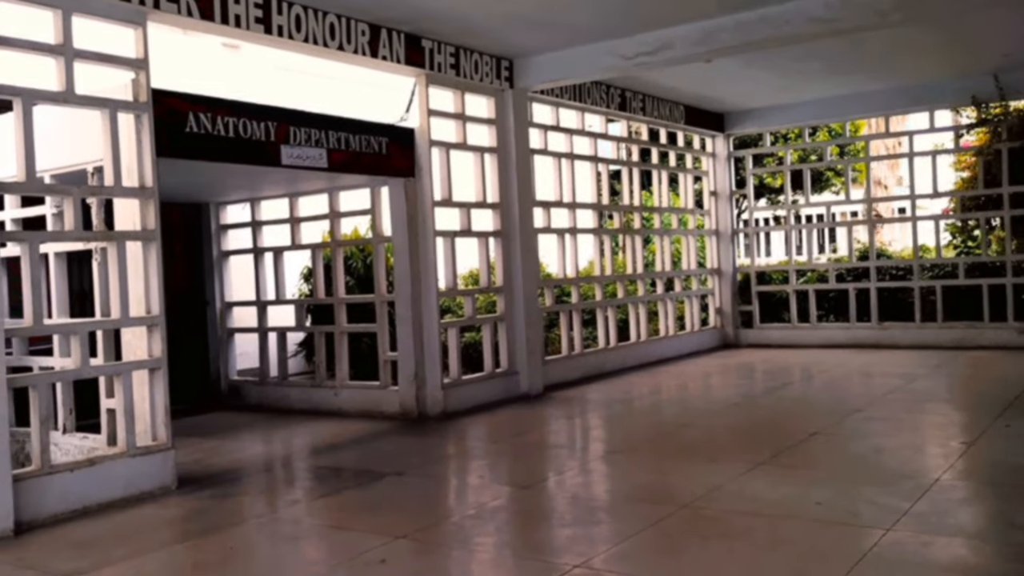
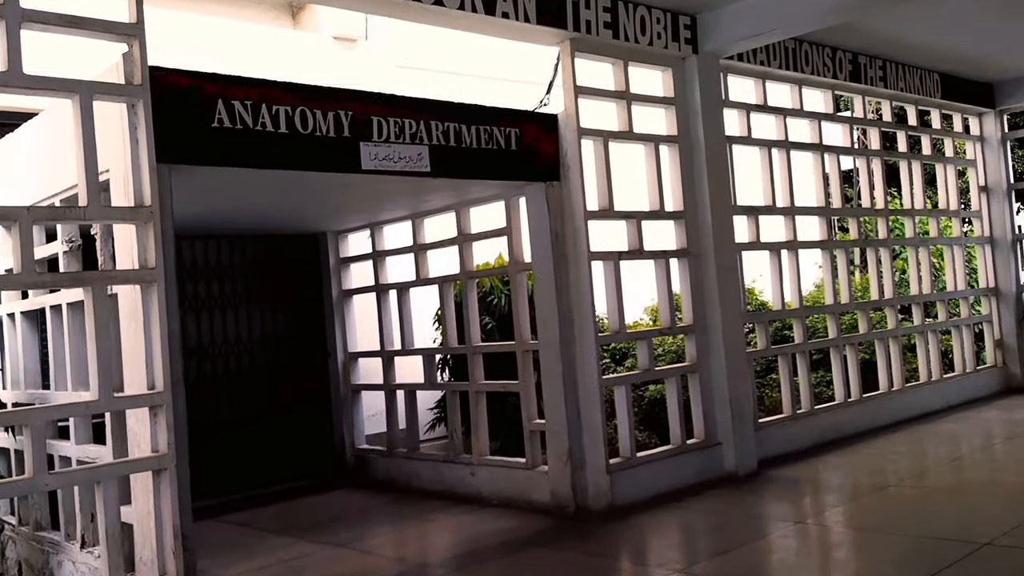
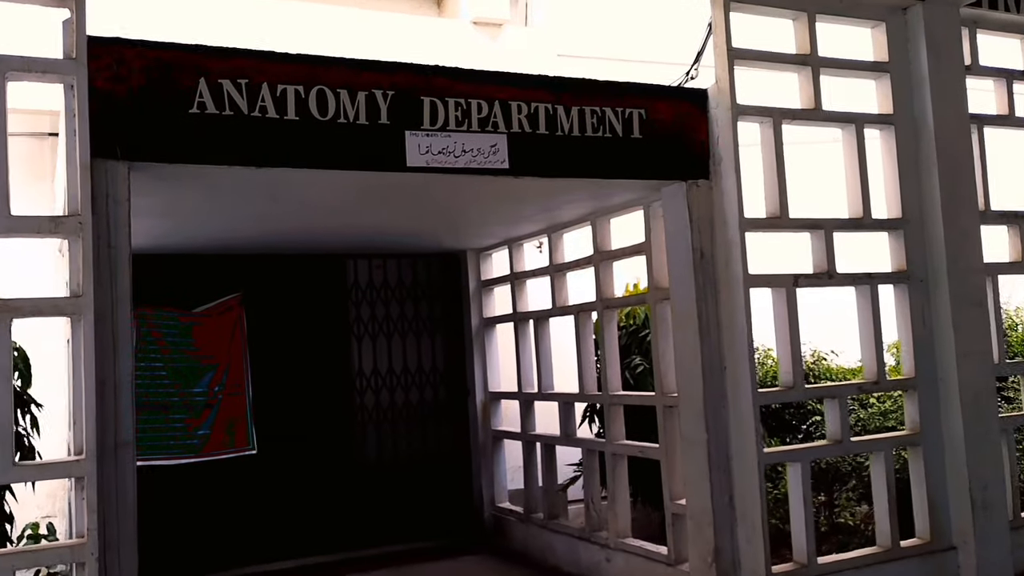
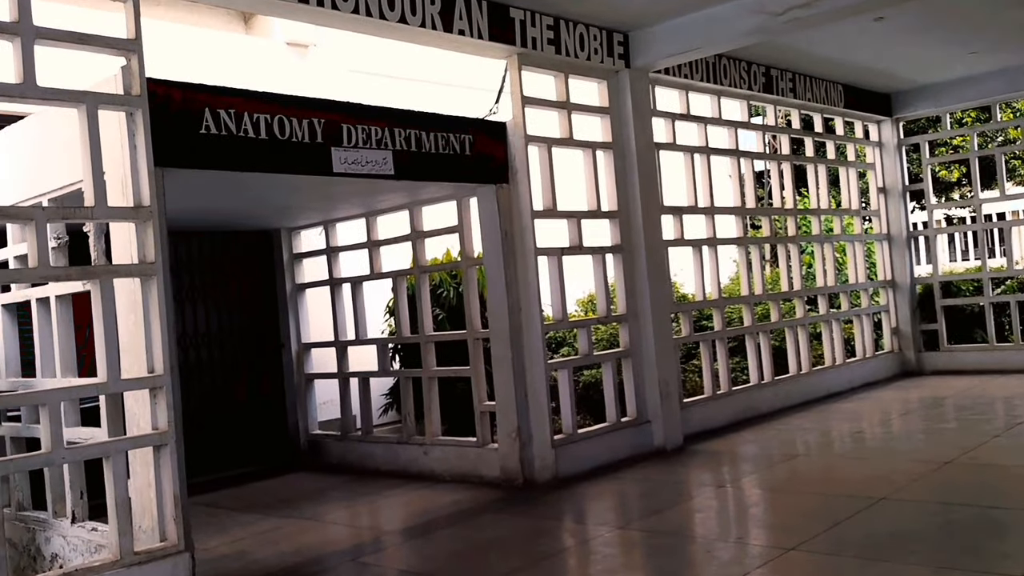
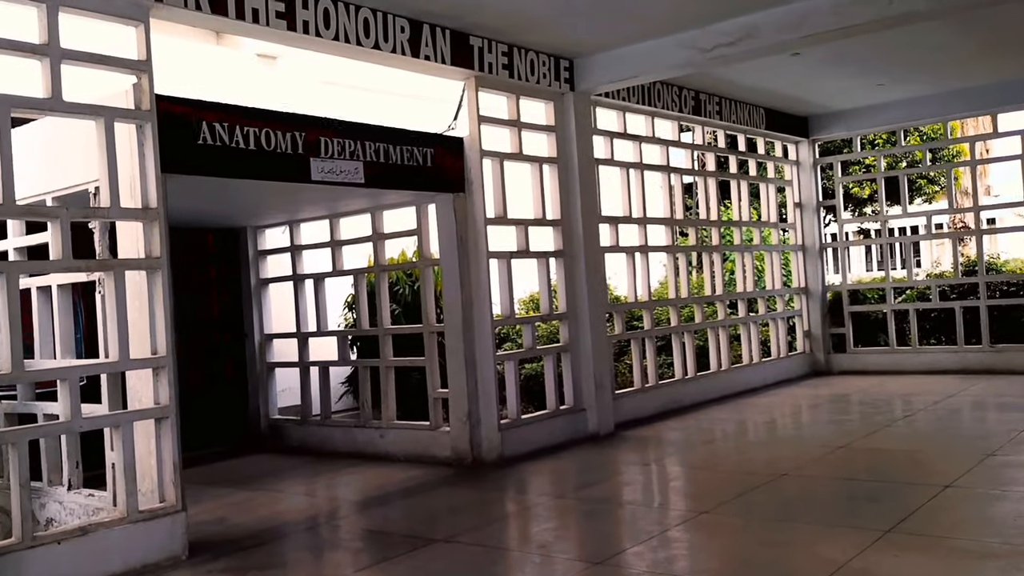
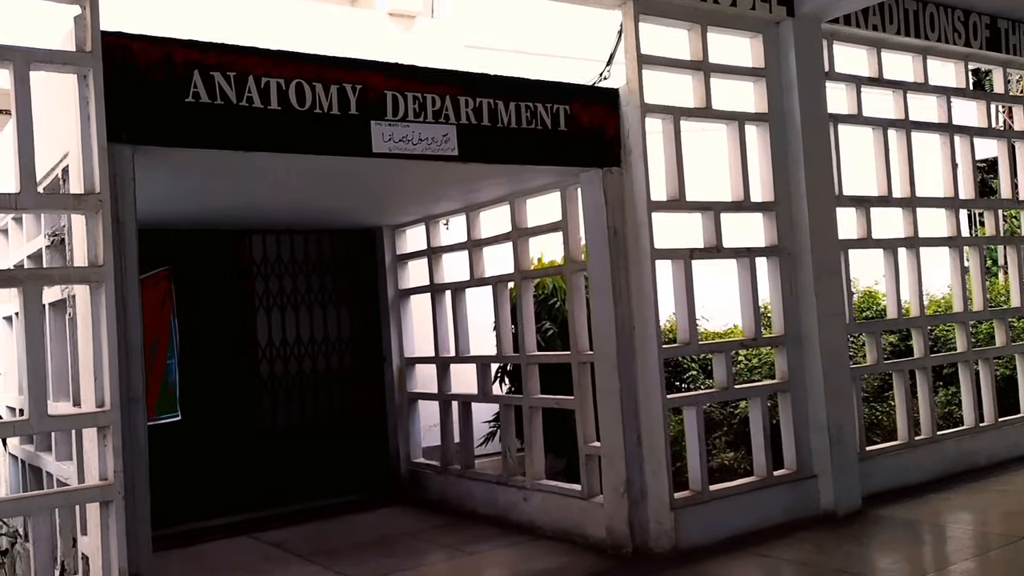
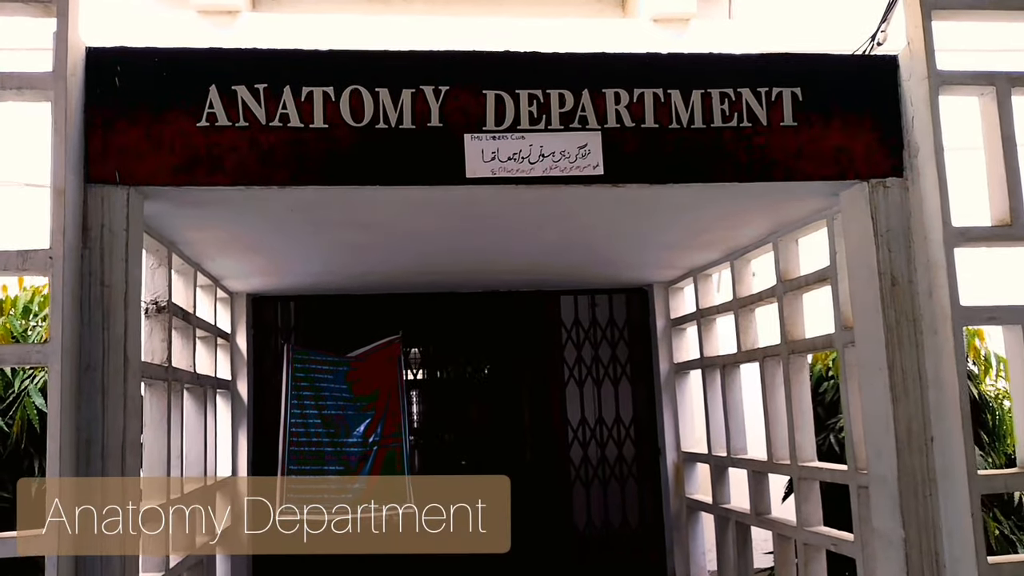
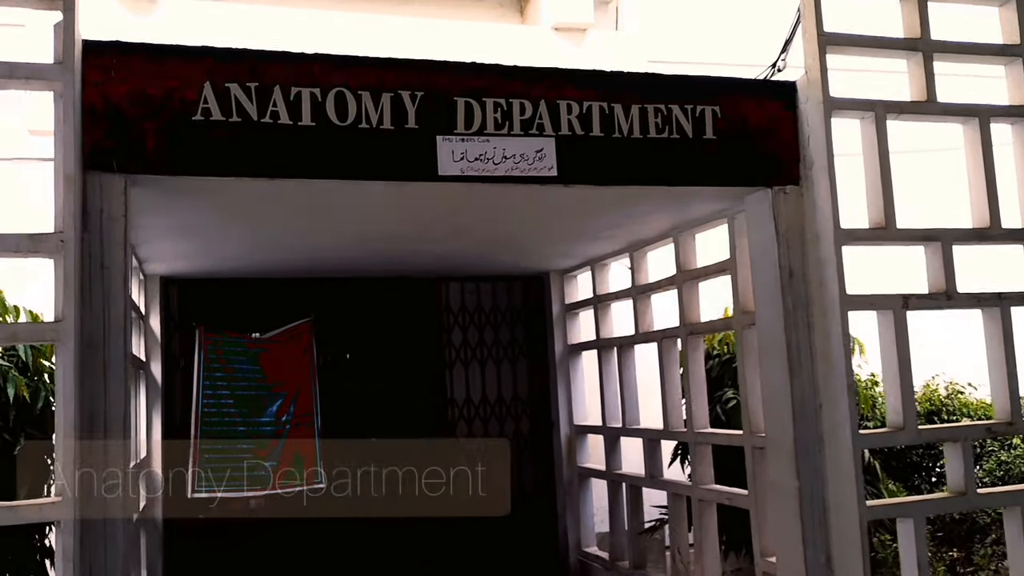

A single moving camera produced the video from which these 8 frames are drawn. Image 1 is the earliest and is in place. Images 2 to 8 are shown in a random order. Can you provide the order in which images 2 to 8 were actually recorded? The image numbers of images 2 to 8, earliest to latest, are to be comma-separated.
5, 4, 2, 6, 3, 8, 7
